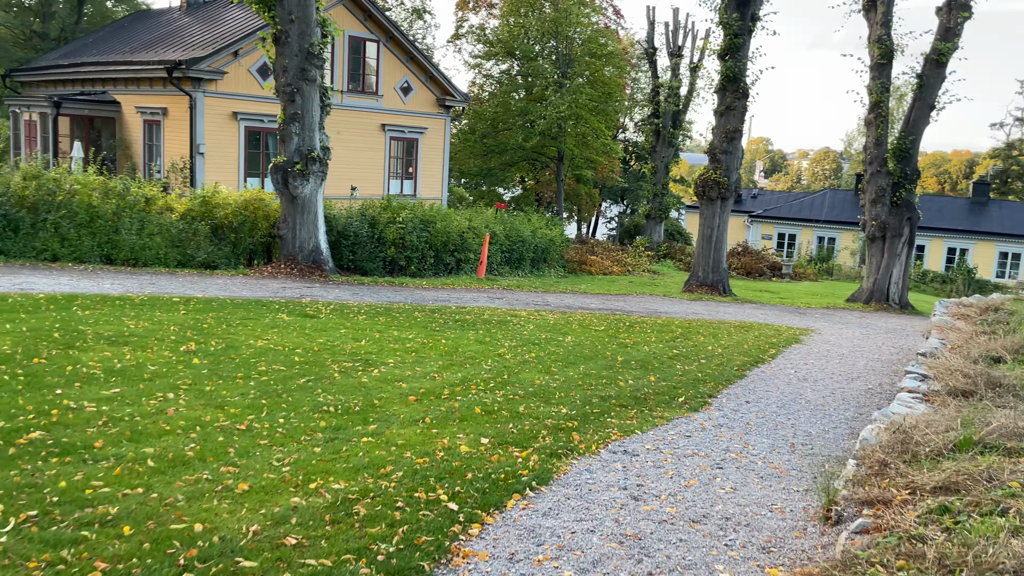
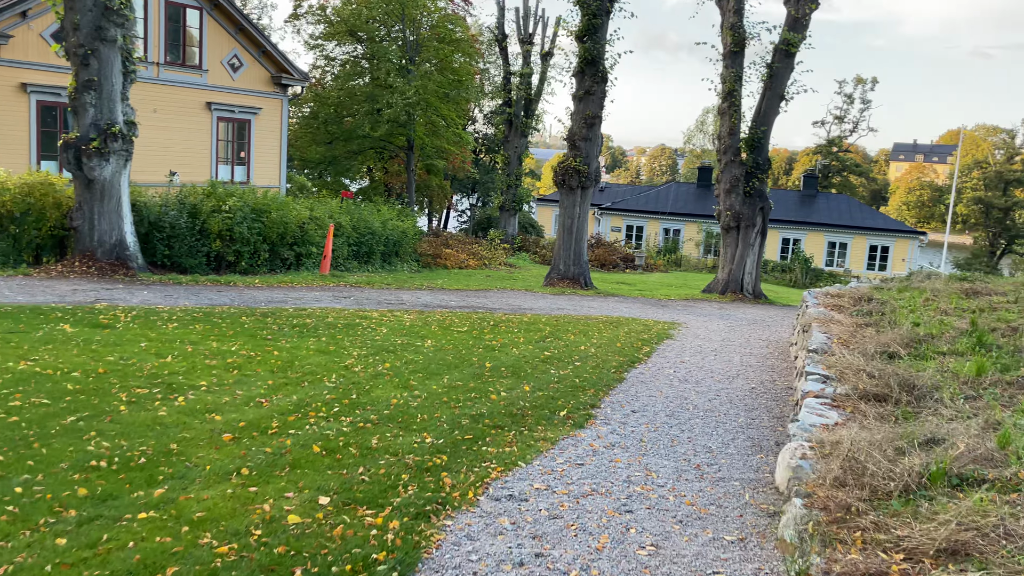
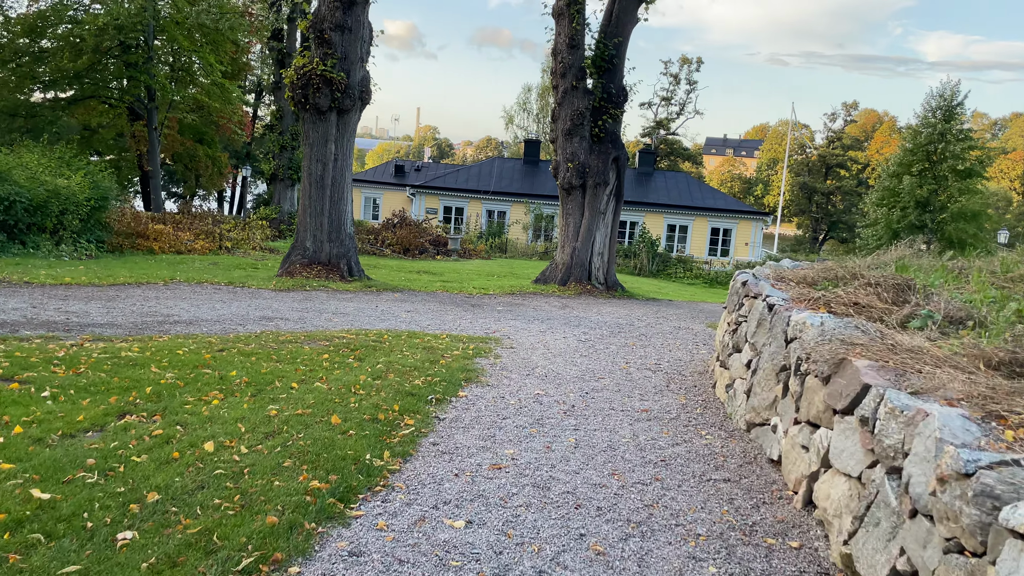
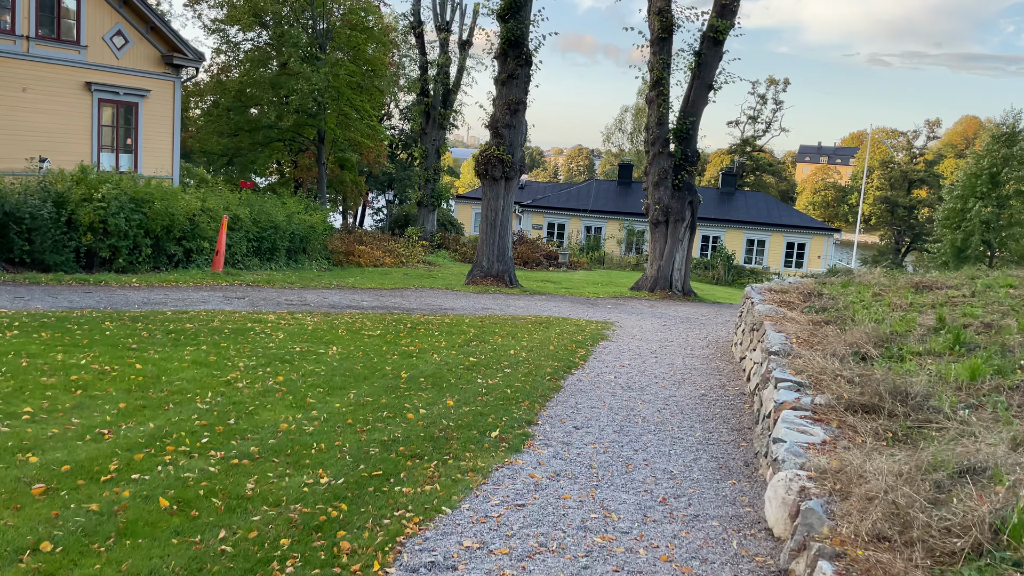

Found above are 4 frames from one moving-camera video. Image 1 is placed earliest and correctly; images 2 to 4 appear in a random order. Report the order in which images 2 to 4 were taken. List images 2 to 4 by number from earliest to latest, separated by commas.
2, 4, 3
